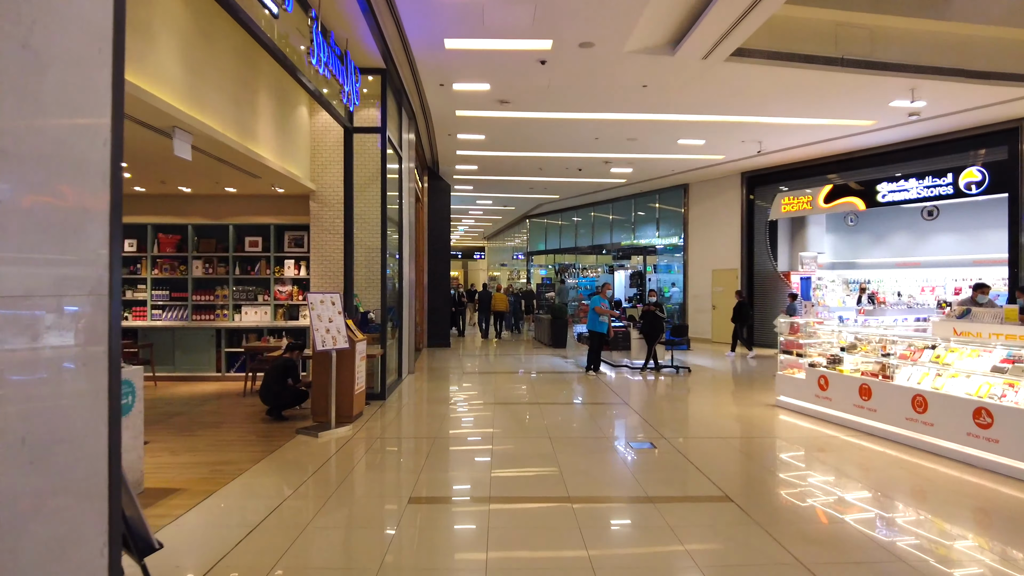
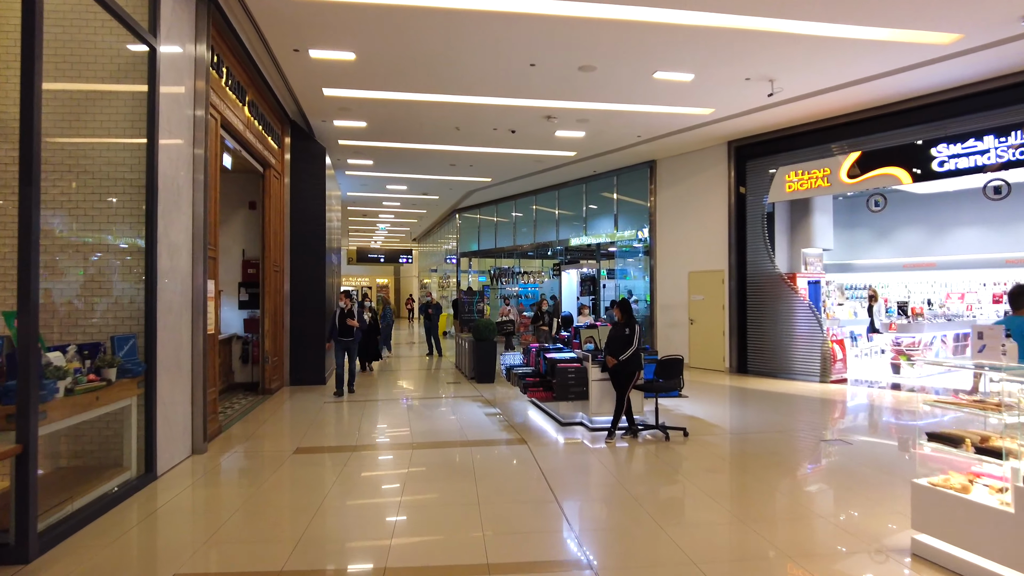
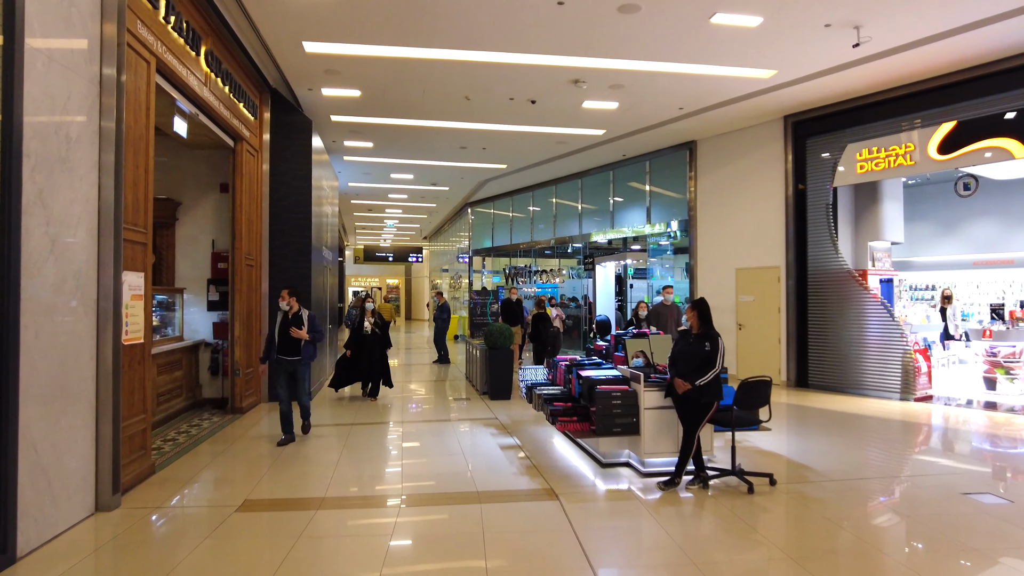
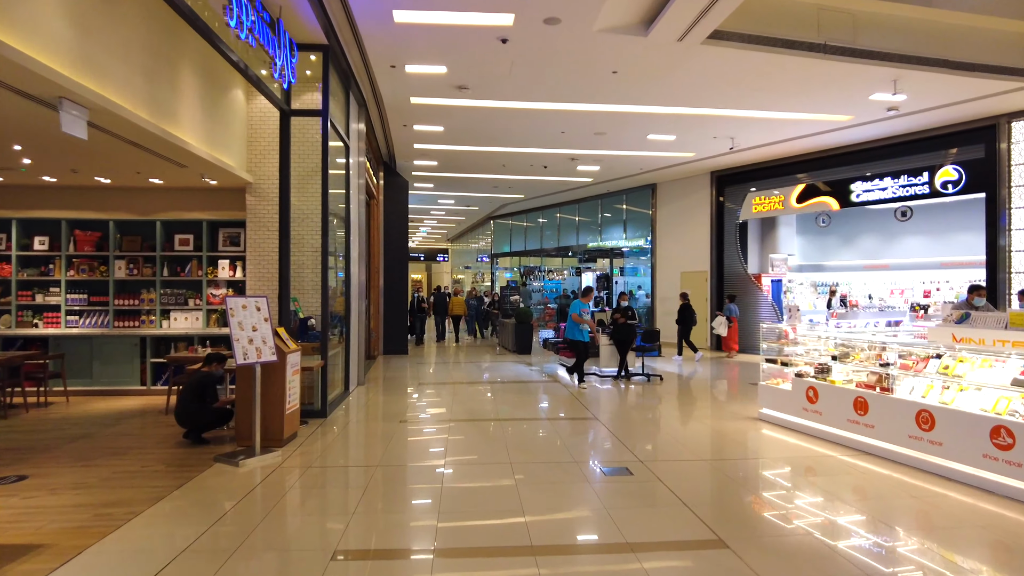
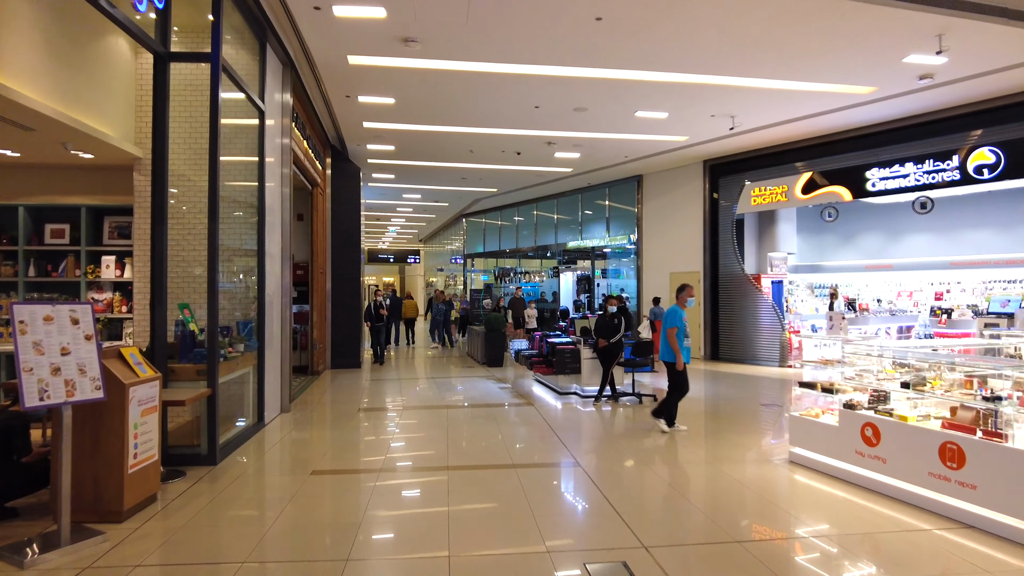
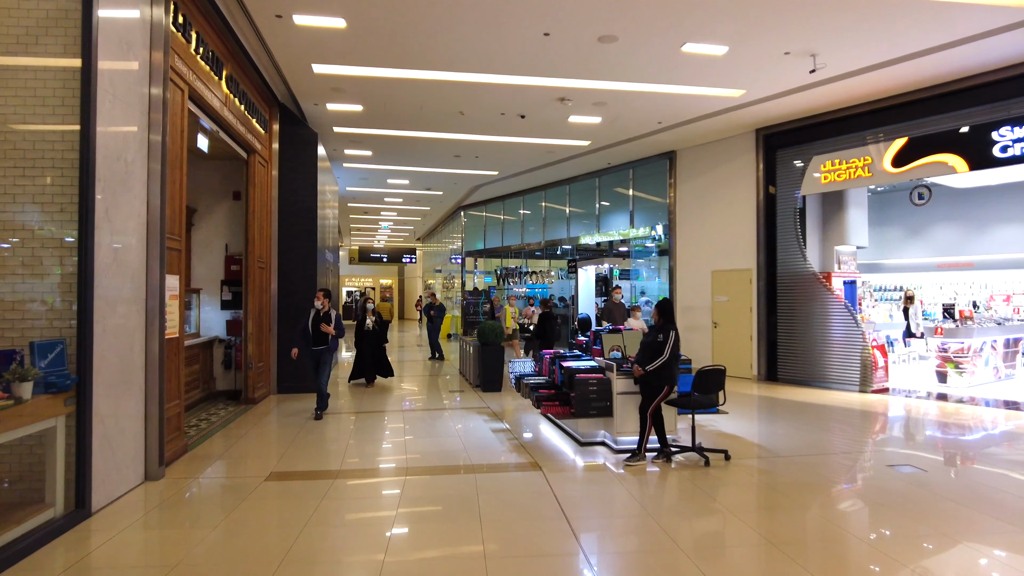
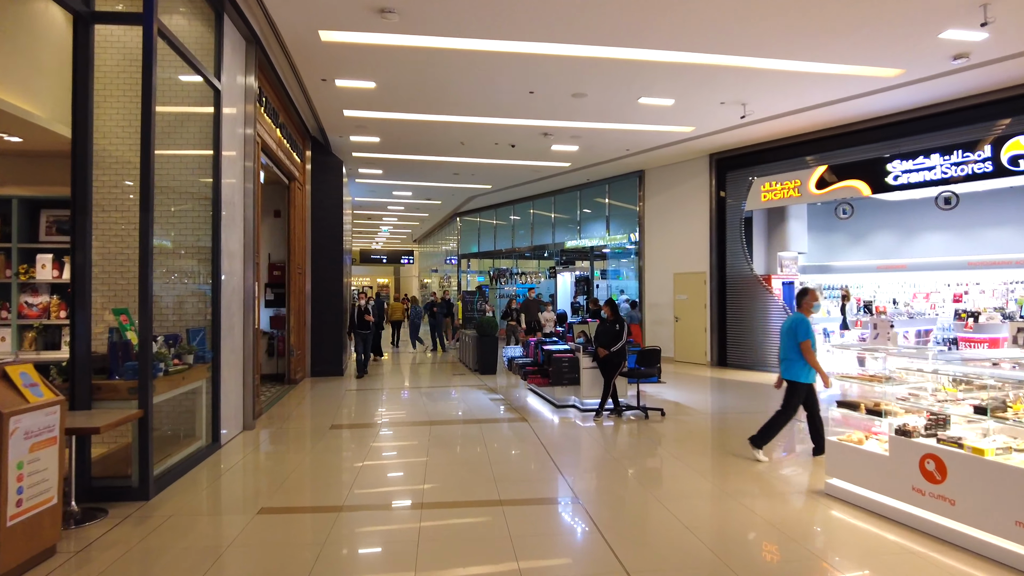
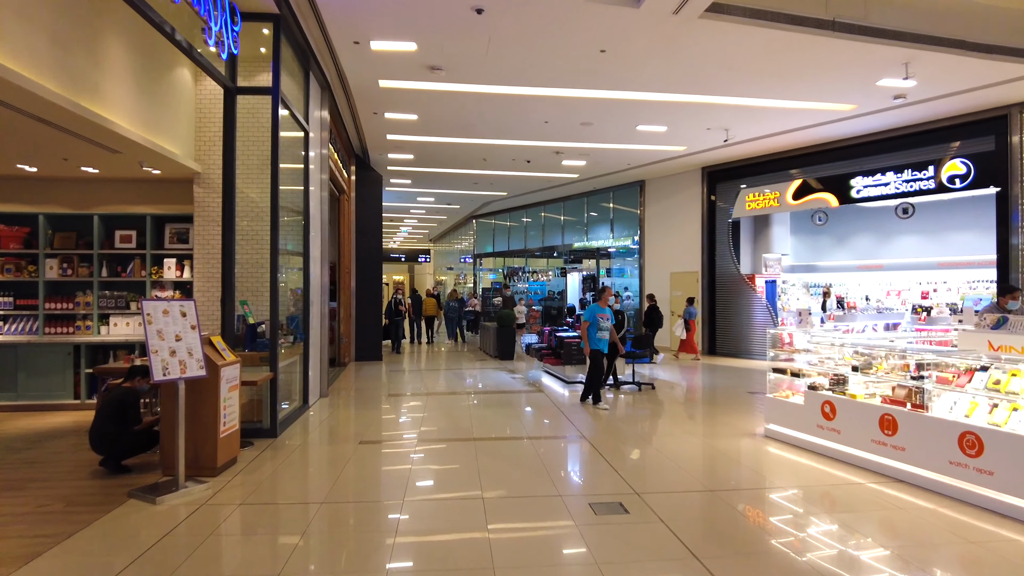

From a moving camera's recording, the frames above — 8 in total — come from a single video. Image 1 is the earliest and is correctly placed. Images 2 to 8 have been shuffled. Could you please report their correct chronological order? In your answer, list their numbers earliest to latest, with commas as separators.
4, 8, 5, 7, 2, 6, 3
